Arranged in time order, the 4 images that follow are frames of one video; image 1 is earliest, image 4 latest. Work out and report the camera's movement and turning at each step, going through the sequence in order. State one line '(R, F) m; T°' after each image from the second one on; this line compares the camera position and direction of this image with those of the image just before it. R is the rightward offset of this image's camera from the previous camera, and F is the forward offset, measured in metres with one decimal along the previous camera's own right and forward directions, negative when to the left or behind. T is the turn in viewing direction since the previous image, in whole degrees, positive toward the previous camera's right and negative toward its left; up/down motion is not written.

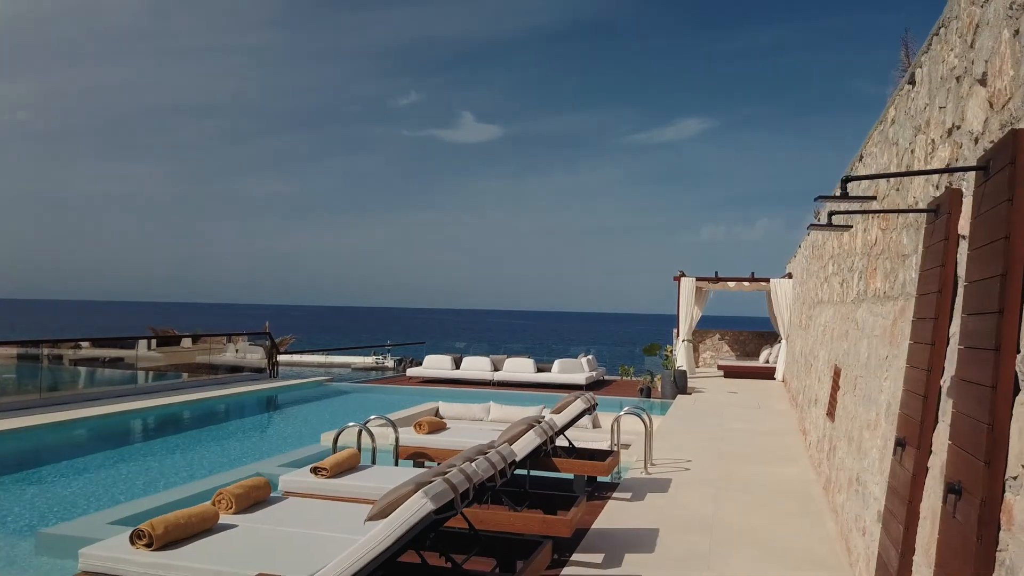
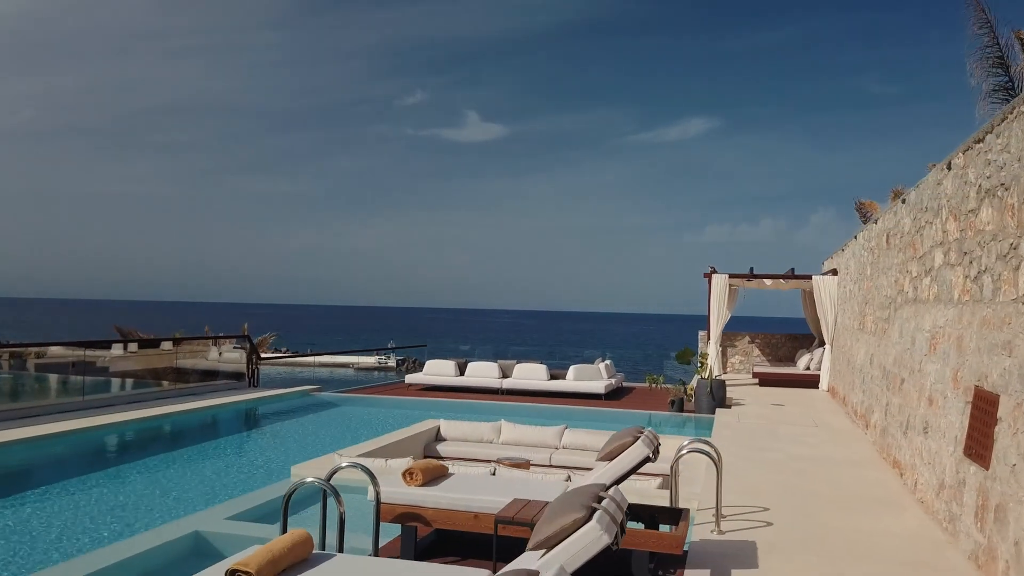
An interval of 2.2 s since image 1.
(-0.1, +1.3) m; 0°
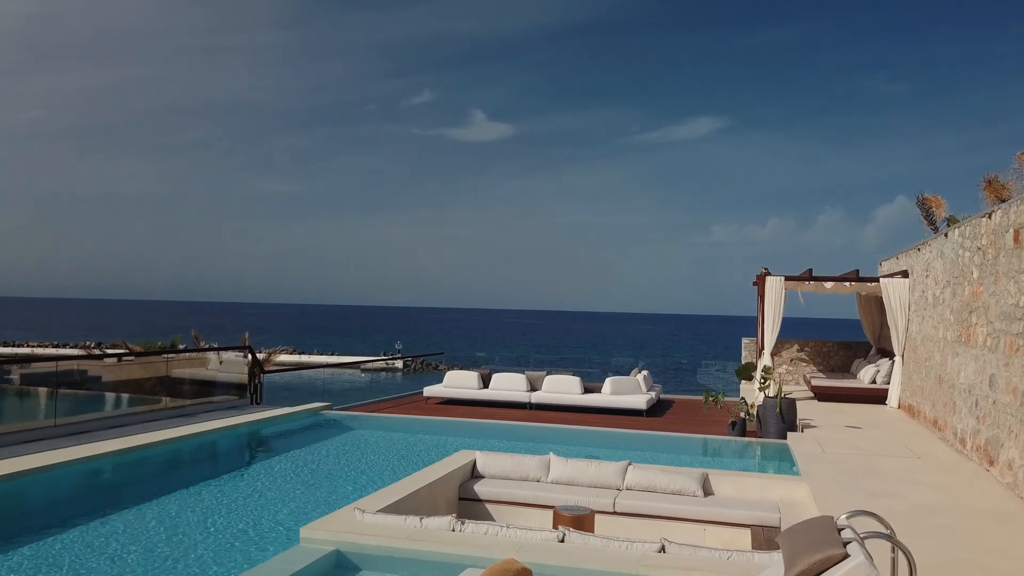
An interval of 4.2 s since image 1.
(-0.4, +1.1) m; -1°
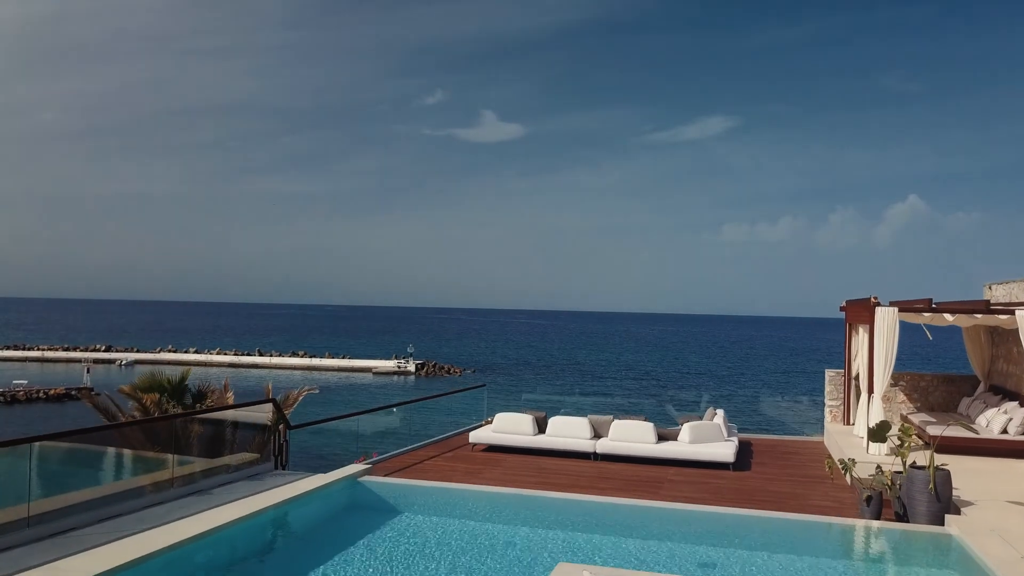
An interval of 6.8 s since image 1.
(-0.7, +1.4) m; -1°
